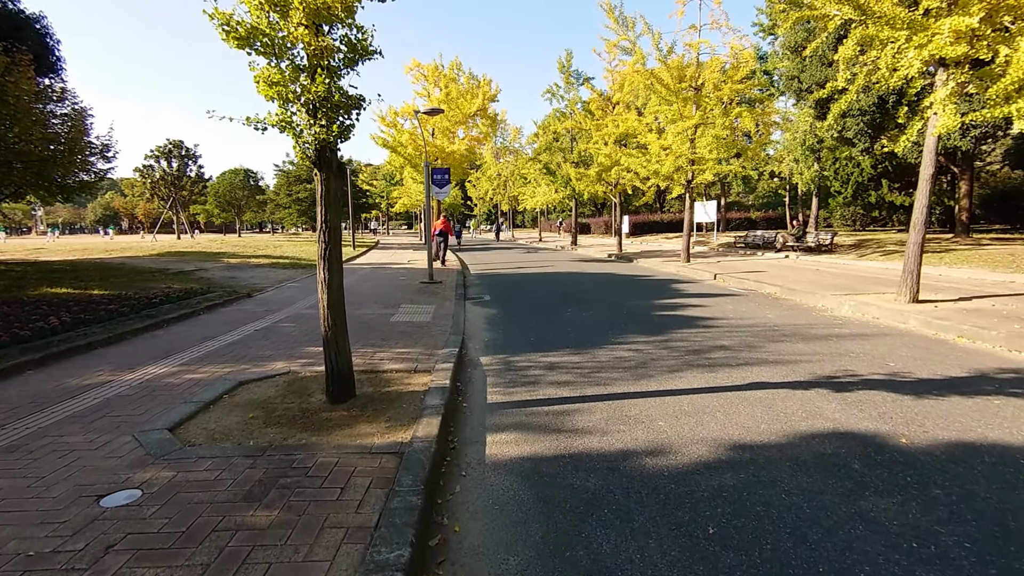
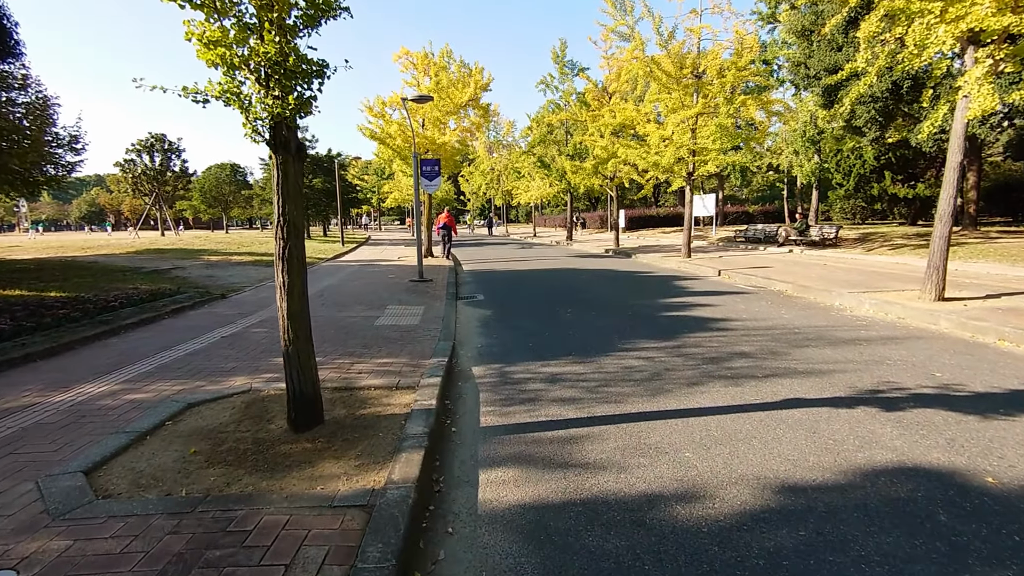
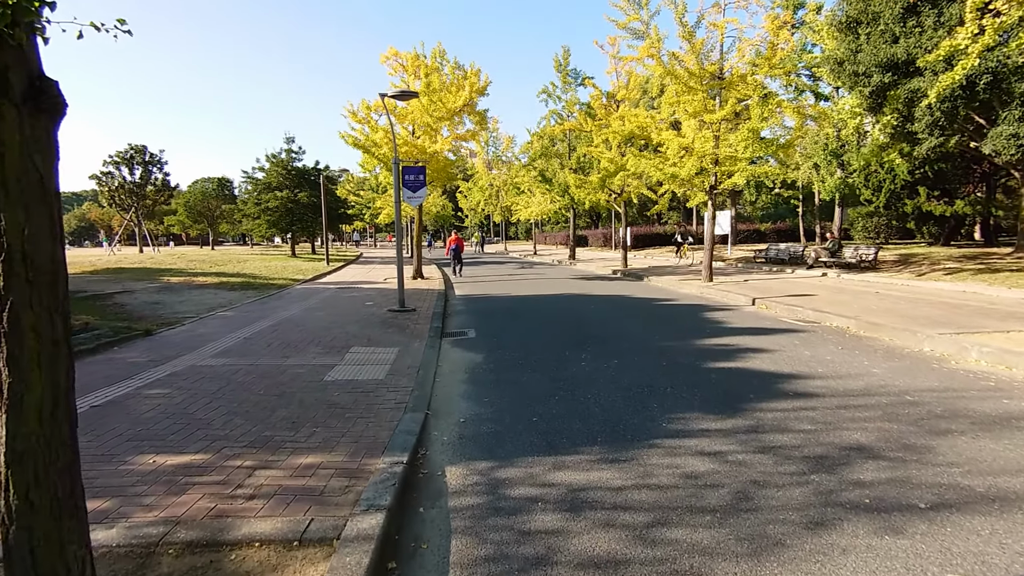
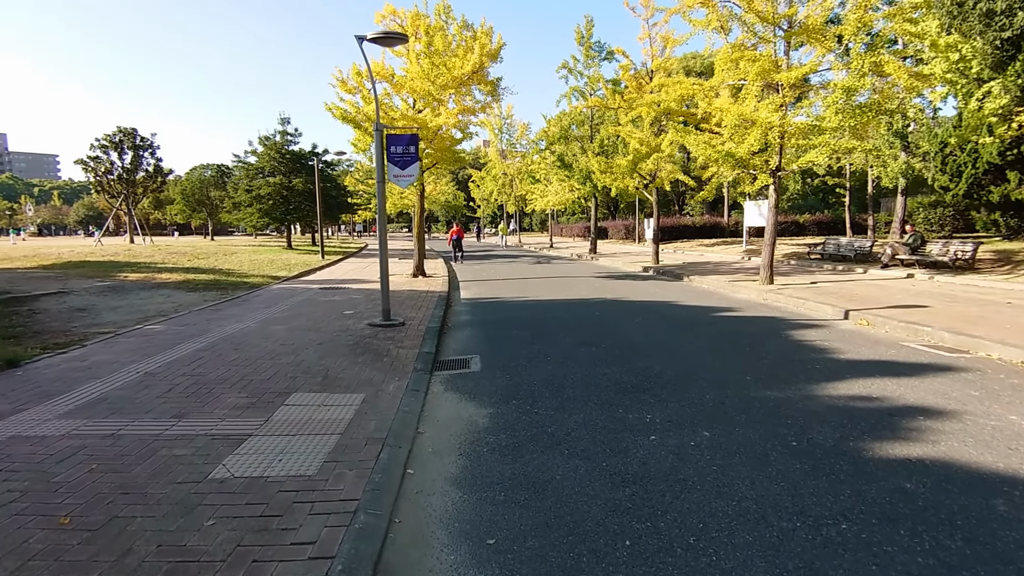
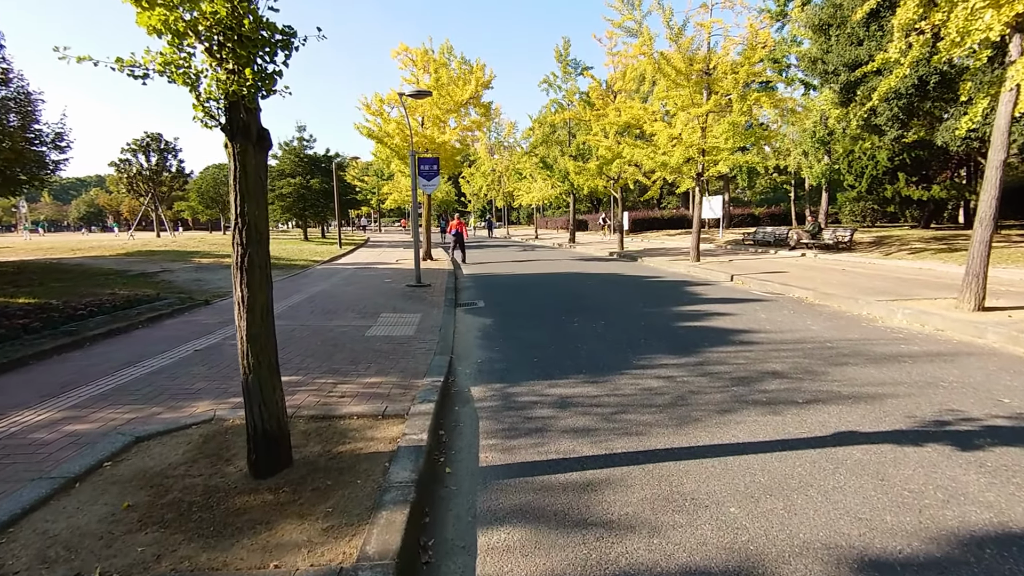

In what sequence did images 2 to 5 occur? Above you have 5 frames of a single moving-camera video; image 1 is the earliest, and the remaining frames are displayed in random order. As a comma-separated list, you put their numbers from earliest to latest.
2, 5, 3, 4
